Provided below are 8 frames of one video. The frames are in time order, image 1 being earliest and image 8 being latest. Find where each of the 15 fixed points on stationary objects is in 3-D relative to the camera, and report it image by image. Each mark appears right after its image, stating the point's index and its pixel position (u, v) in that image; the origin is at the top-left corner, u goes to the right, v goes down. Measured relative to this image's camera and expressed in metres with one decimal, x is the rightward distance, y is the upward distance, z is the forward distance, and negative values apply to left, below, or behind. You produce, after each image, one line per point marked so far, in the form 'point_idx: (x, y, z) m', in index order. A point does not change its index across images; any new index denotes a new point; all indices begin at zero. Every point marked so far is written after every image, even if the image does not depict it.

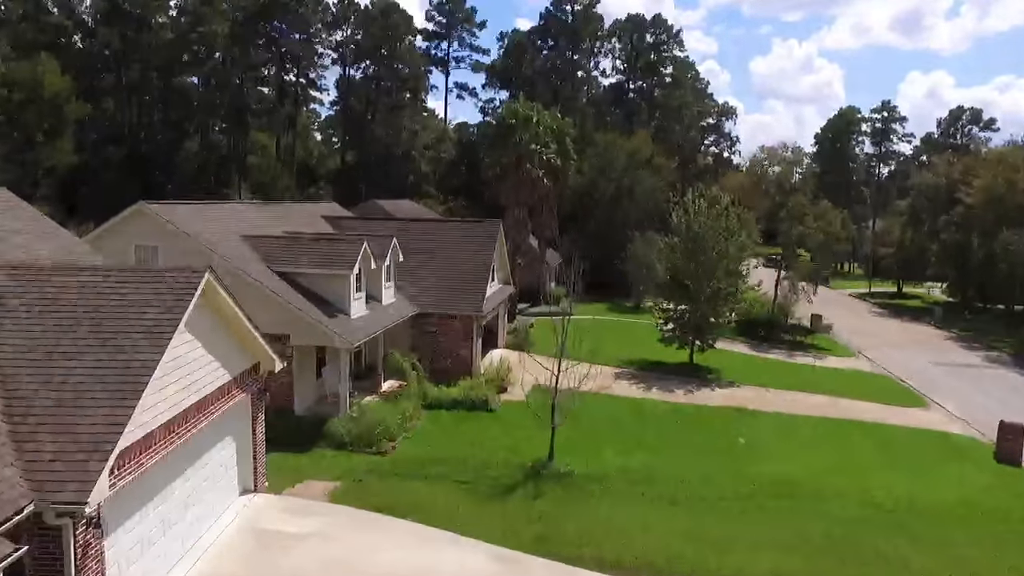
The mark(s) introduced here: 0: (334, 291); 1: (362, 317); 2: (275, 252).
0: (-4.8, -0.1, +16.7) m
1: (-4.2, -0.8, +17.2) m
2: (-6.5, +1.0, +17.0) m
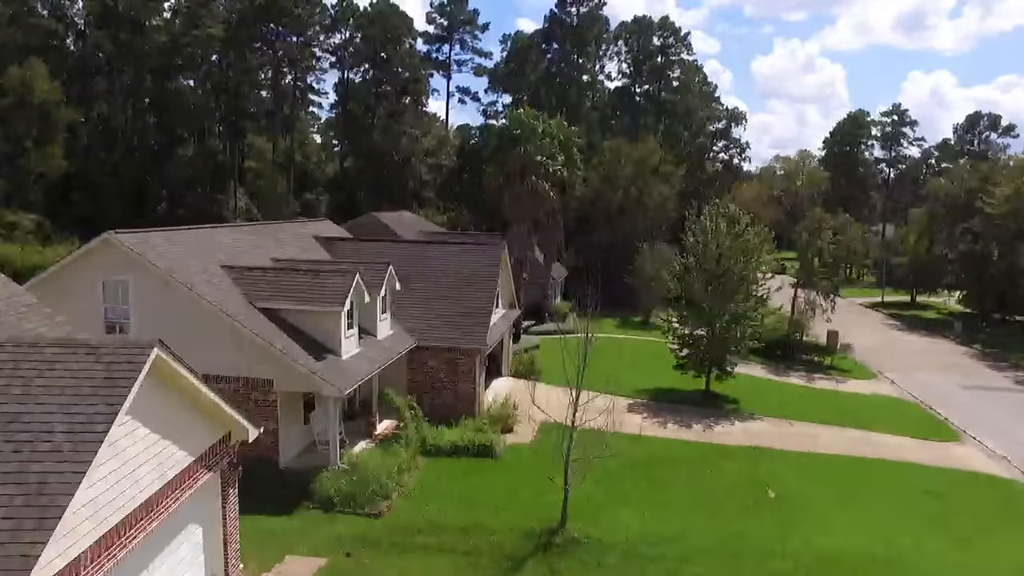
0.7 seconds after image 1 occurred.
0: (-4.6, -1.0, +15.2) m
1: (-4.0, -1.7, +15.7) m
2: (-6.3, +0.1, +15.5) m
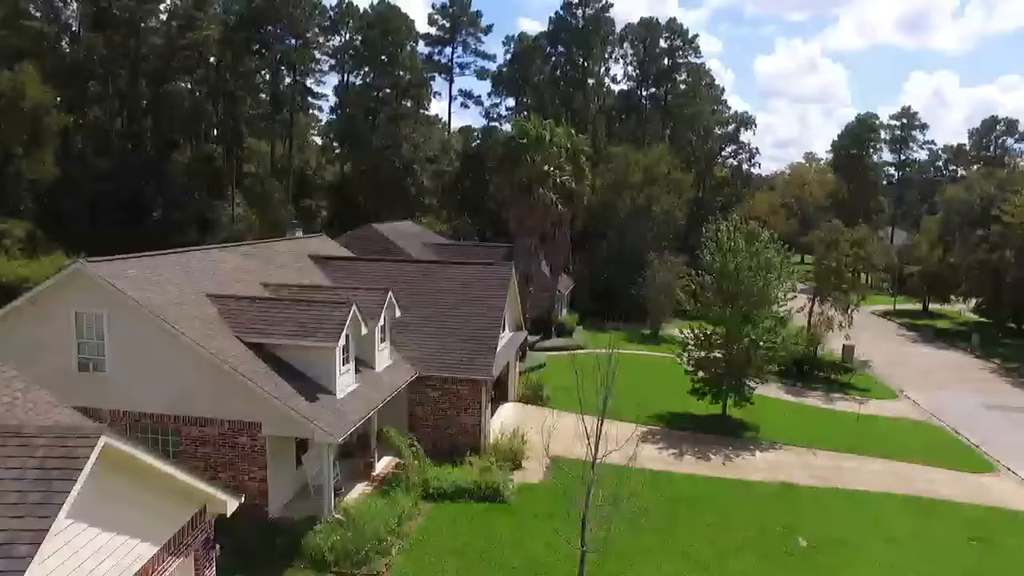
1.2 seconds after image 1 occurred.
0: (-4.4, -1.8, +14.0) m
1: (-3.8, -2.4, +14.5) m
2: (-6.1, -0.7, +14.2) m
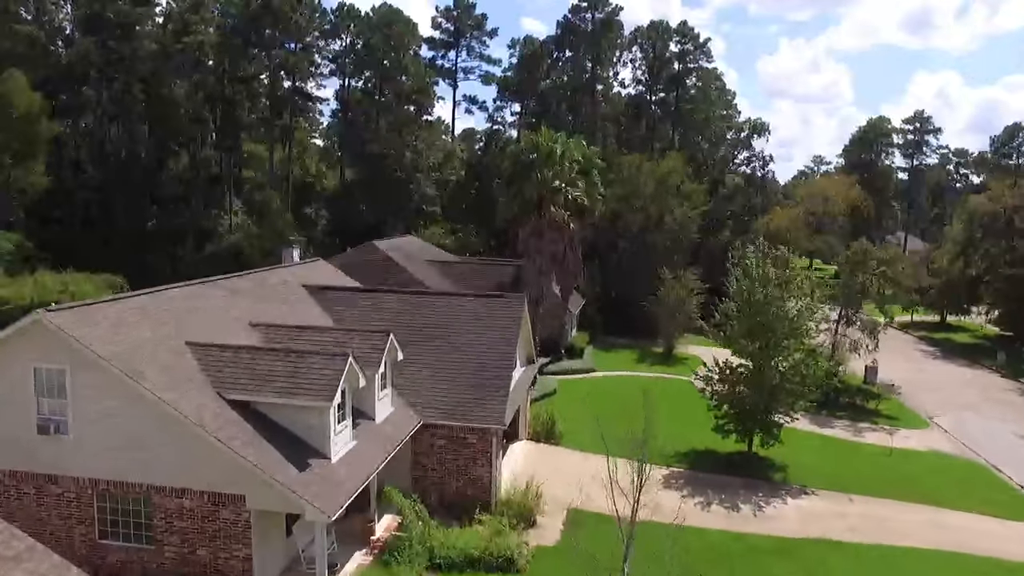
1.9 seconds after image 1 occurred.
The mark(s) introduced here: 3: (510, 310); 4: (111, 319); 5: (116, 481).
0: (-4.1, -2.8, +12.4) m
1: (-3.4, -3.4, +12.9) m
2: (-5.8, -1.6, +12.7) m
3: (-0.1, -0.7, +18.0) m
4: (-8.1, -0.6, +12.4) m
5: (-7.4, -3.6, +11.7) m
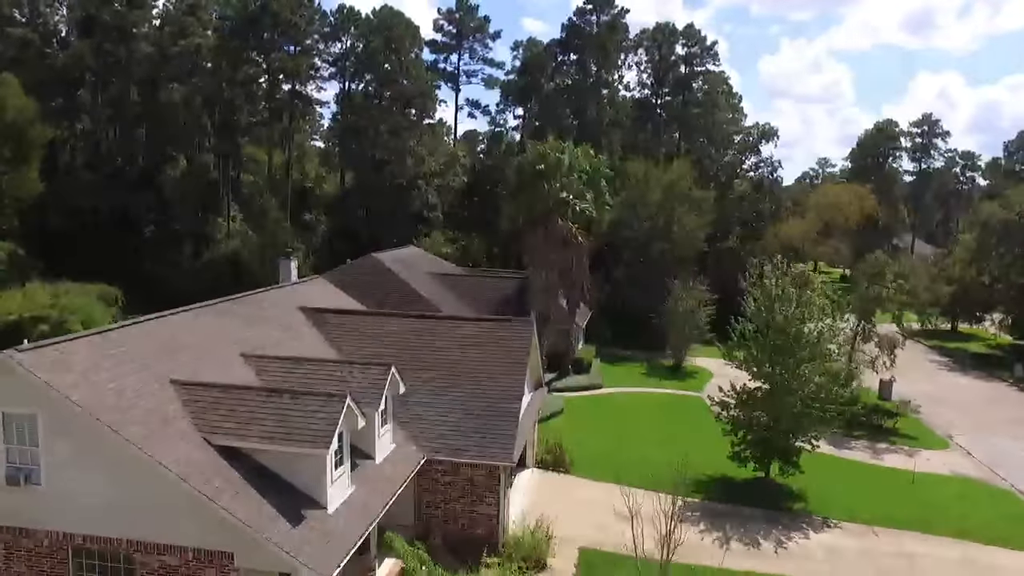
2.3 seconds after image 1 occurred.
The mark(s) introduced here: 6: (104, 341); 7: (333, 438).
0: (-3.8, -3.4, +11.4) m
1: (-3.2, -4.1, +11.9) m
2: (-5.6, -2.3, +11.7) m
3: (+0.2, -1.4, +17.0) m
4: (-7.8, -1.3, +11.5) m
5: (-7.2, -4.3, +10.7) m
6: (-8.0, -1.1, +12.2) m
7: (-3.2, -2.7, +11.2) m
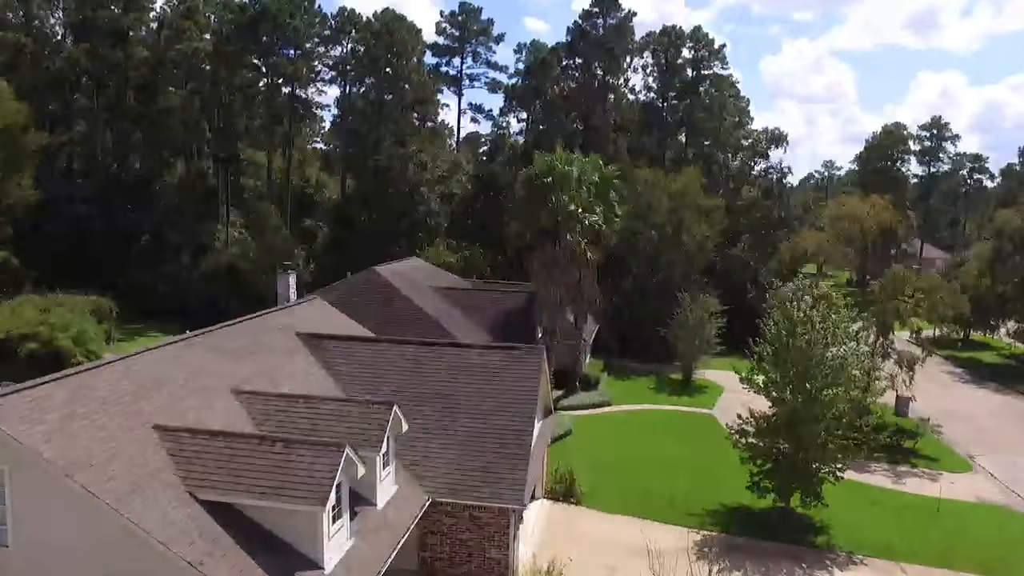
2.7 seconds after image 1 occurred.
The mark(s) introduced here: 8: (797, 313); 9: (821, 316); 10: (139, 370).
0: (-3.6, -4.1, +10.4) m
1: (-3.0, -4.8, +10.9) m
2: (-5.3, -3.0, +10.7) m
3: (+0.4, -2.0, +16.1) m
4: (-7.6, -2.0, +10.5) m
5: (-7.0, -4.9, +9.7) m
6: (-7.8, -1.7, +11.2) m
7: (-3.0, -3.3, +10.2) m
8: (+9.0, -0.9, +19.6) m
9: (+9.8, -1.0, +19.5) m
10: (-7.5, -1.6, +12.5) m
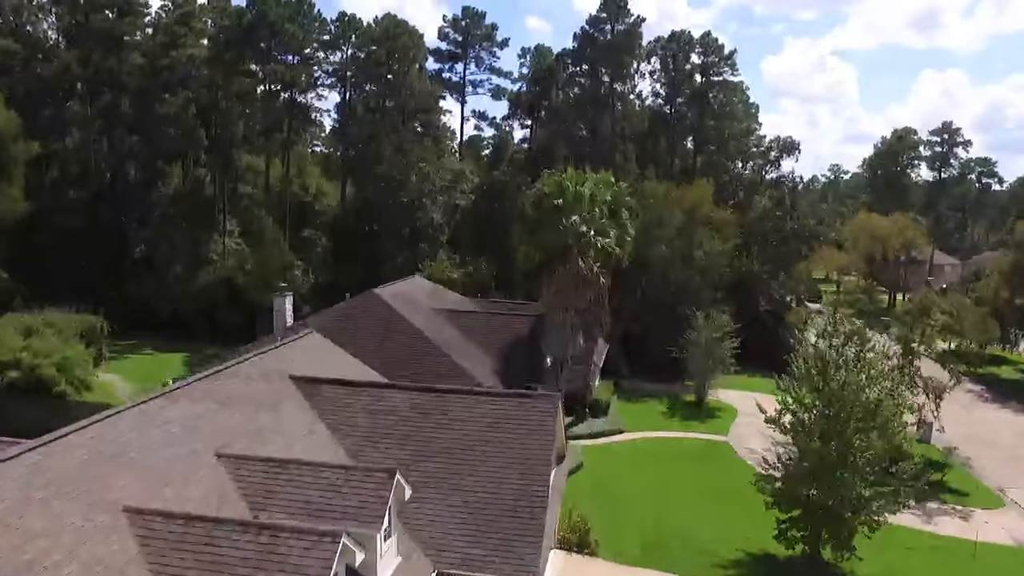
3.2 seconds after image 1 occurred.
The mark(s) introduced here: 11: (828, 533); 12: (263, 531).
0: (-3.3, -5.1, +9.1) m
1: (-2.7, -5.8, +9.6) m
2: (-5.1, -4.0, +9.4) m
3: (+0.7, -3.0, +14.7) m
4: (-7.3, -3.0, +9.2) m
5: (-6.7, -6.0, +8.4) m
6: (-7.5, -2.7, +9.9) m
7: (-2.7, -4.4, +8.9) m
8: (+9.3, -1.9, +18.3) m
9: (+10.1, -2.0, +18.2) m
10: (-7.2, -2.7, +11.2) m
11: (+9.2, -7.1, +18.0) m
12: (-3.8, -3.7, +9.6) m
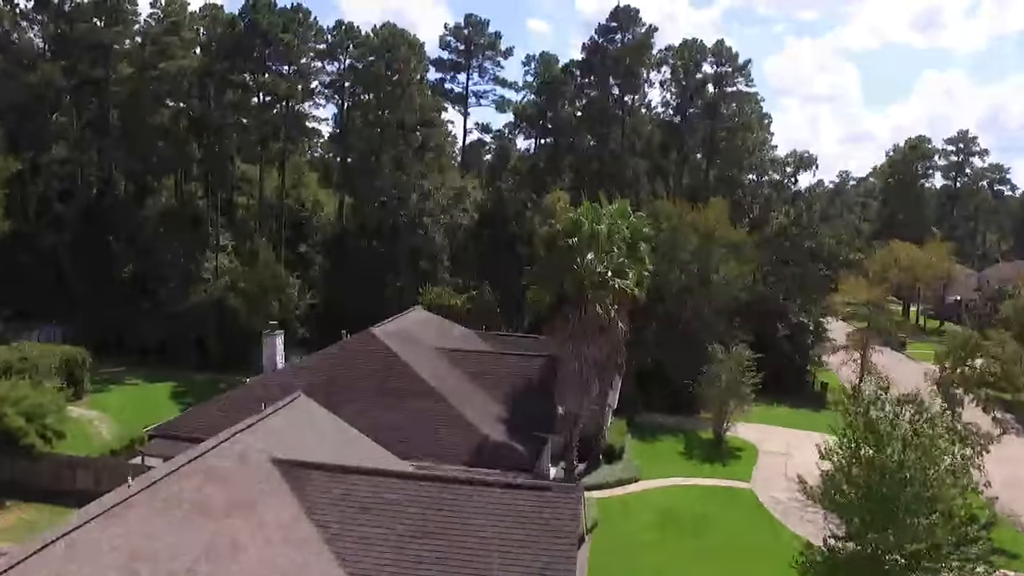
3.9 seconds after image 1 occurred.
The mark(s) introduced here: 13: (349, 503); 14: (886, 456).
0: (-3.0, -6.7, +7.1) m
1: (-2.4, -7.4, +7.6) m
2: (-4.7, -5.6, +7.4) m
3: (+1.0, -4.6, +12.7) m
4: (-7.0, -4.6, +7.2) m
5: (-6.4, -7.5, +6.4) m
6: (-7.2, -4.3, +7.9) m
7: (-2.4, -5.9, +6.9) m
8: (+9.6, -3.5, +16.2) m
9: (+10.4, -3.6, +16.2) m
10: (-6.9, -4.2, +9.2) m
11: (+9.6, -8.7, +15.9) m
12: (-3.5, -5.3, +7.5) m
13: (-3.4, -4.5, +13.1) m
14: (+9.4, -4.1, +15.7) m
